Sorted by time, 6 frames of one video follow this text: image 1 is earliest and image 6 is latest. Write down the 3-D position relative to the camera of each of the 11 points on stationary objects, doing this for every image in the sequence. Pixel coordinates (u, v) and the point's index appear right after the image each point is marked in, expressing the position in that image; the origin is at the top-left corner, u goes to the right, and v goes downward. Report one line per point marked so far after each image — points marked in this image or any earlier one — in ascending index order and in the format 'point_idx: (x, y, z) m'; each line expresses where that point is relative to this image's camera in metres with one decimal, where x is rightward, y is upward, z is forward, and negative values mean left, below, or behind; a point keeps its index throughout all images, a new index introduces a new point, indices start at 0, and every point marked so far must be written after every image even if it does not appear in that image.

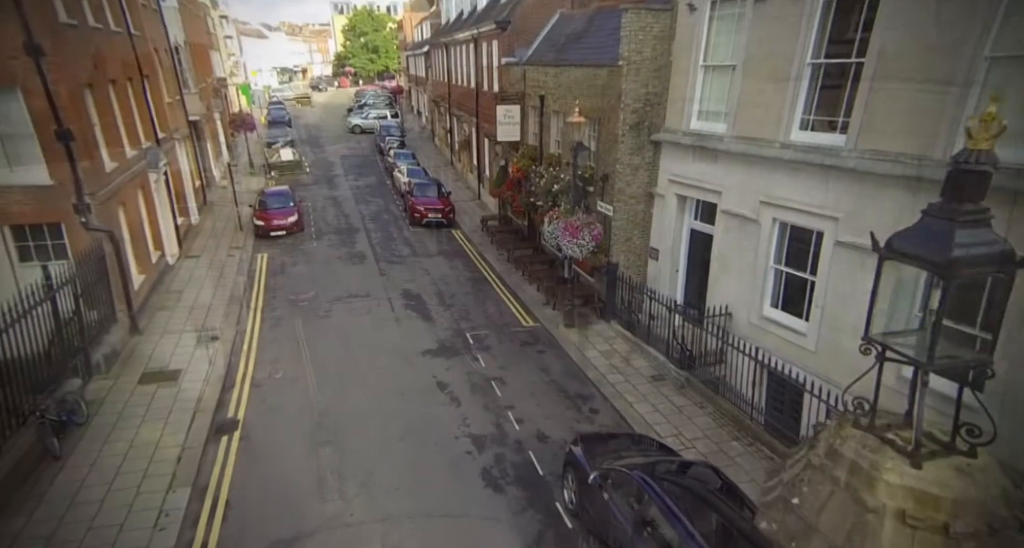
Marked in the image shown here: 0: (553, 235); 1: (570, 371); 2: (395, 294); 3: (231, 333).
0: (+1.0, +1.0, +15.5) m
1: (+1.1, -1.9, +13.2) m
2: (-3.2, -0.6, +17.9) m
3: (-6.4, -1.4, +15.1) m
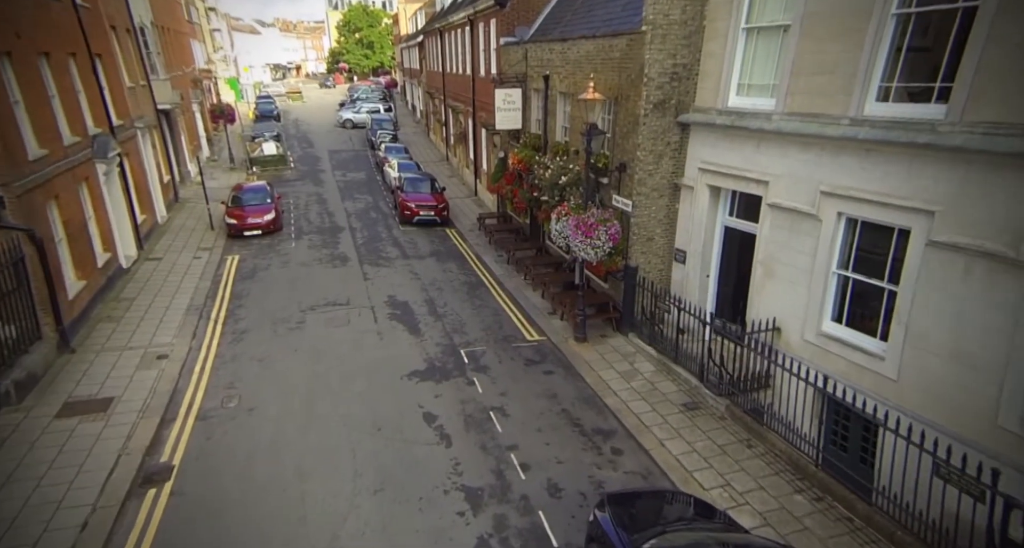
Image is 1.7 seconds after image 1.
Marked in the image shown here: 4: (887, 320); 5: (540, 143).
0: (+1.0, +0.9, +13.2) m
1: (+1.2, -2.1, +11.0) m
2: (-3.2, -0.7, +15.7) m
3: (-6.4, -1.5, +12.8) m
4: (+5.1, -0.6, +9.0) m
5: (+0.8, +3.7, +18.9) m
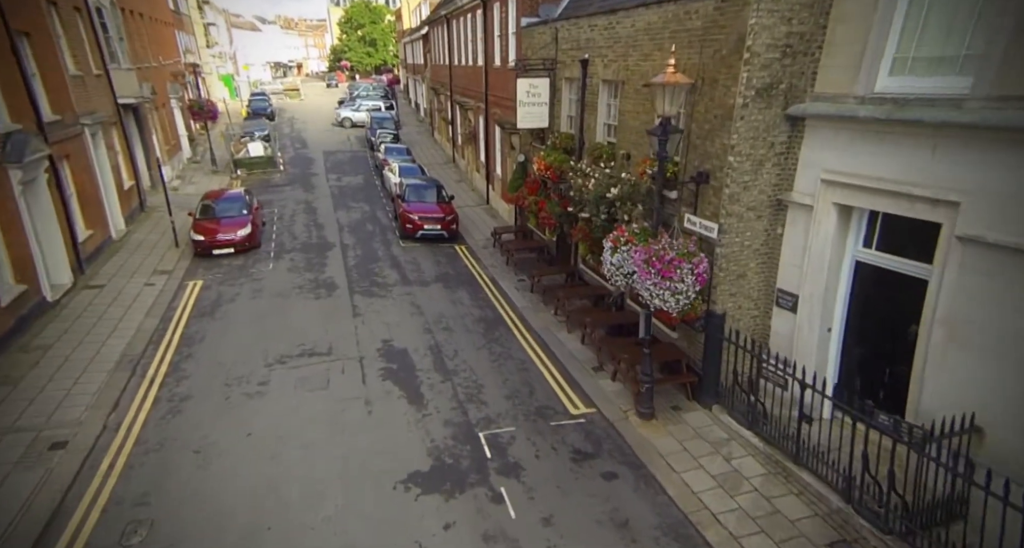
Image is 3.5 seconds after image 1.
0: (+1.6, +0.1, +9.6) m
1: (+1.7, -2.8, +7.3) m
2: (-2.6, -1.4, +12.0) m
3: (-5.8, -2.2, +9.1) m
4: (+5.7, -1.4, +5.3) m
5: (+1.4, +2.9, +15.2) m
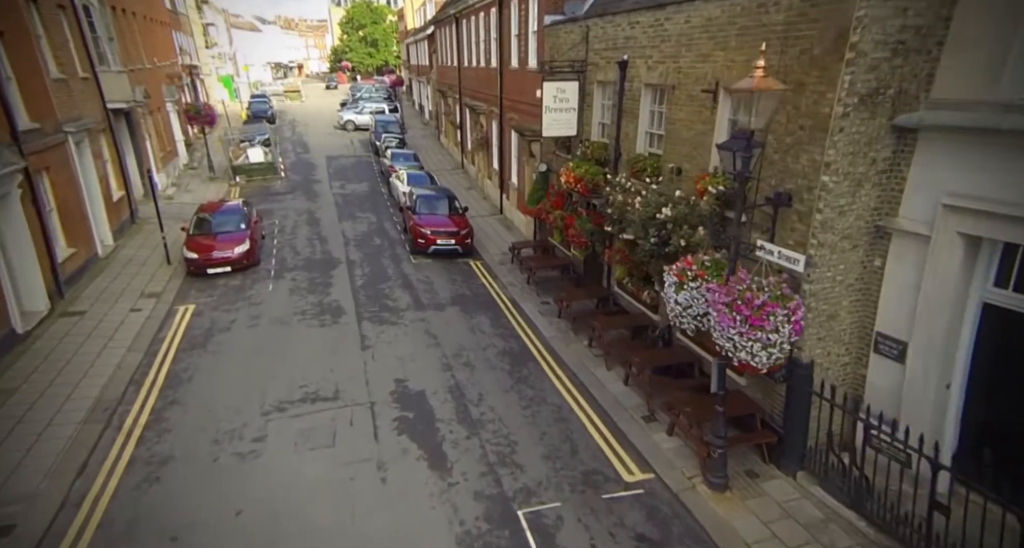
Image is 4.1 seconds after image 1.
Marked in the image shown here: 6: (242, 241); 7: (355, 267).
0: (+2.1, -0.4, +8.0) m
1: (+2.3, -3.3, +5.7) m
2: (-2.0, -1.9, +10.4) m
3: (-5.2, -2.7, +7.6) m
4: (+6.2, -1.9, +3.8) m
5: (+2.0, +2.4, +13.6) m
6: (-6.7, +0.8, +16.2) m
7: (-4.1, +0.2, +17.2) m
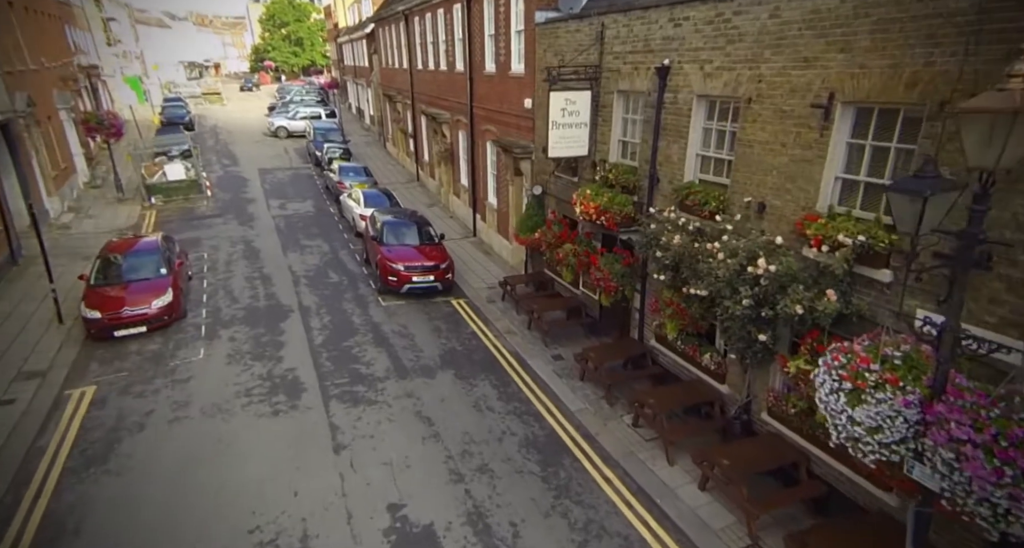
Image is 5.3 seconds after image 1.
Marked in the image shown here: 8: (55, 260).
0: (+2.9, -1.3, +5.4) m
1: (+3.4, -4.1, +3.1) m
2: (-1.4, -2.9, +7.4) m
3: (-4.3, -3.8, +4.2) m
4: (+7.5, -2.6, +1.6) m
5: (+2.1, +1.5, +11.0) m
6: (-6.7, -0.3, +12.7) m
7: (-4.2, -0.9, +13.9) m
8: (-11.4, +0.4, +16.7) m
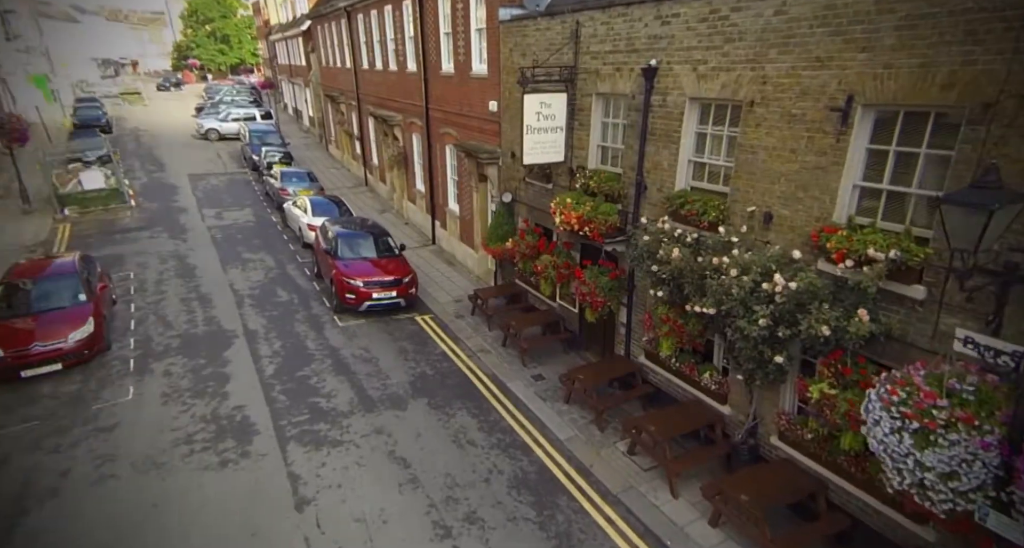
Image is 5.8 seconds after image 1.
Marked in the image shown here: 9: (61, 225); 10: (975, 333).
0: (+3.1, -1.4, +4.8) m
1: (+3.9, -4.3, +2.6) m
2: (-1.3, -3.2, +6.4) m
3: (-3.9, -4.1, +2.9) m
4: (+8.1, -2.7, +1.4) m
5: (+1.7, +1.3, +10.3) m
6: (-7.2, -0.7, +11.1) m
7: (-4.8, -1.3, +12.6) m
8: (-12.2, -0.1, +14.7) m
9: (-13.4, +1.5, +19.8) m
10: (+4.3, -0.5, +6.1) m
